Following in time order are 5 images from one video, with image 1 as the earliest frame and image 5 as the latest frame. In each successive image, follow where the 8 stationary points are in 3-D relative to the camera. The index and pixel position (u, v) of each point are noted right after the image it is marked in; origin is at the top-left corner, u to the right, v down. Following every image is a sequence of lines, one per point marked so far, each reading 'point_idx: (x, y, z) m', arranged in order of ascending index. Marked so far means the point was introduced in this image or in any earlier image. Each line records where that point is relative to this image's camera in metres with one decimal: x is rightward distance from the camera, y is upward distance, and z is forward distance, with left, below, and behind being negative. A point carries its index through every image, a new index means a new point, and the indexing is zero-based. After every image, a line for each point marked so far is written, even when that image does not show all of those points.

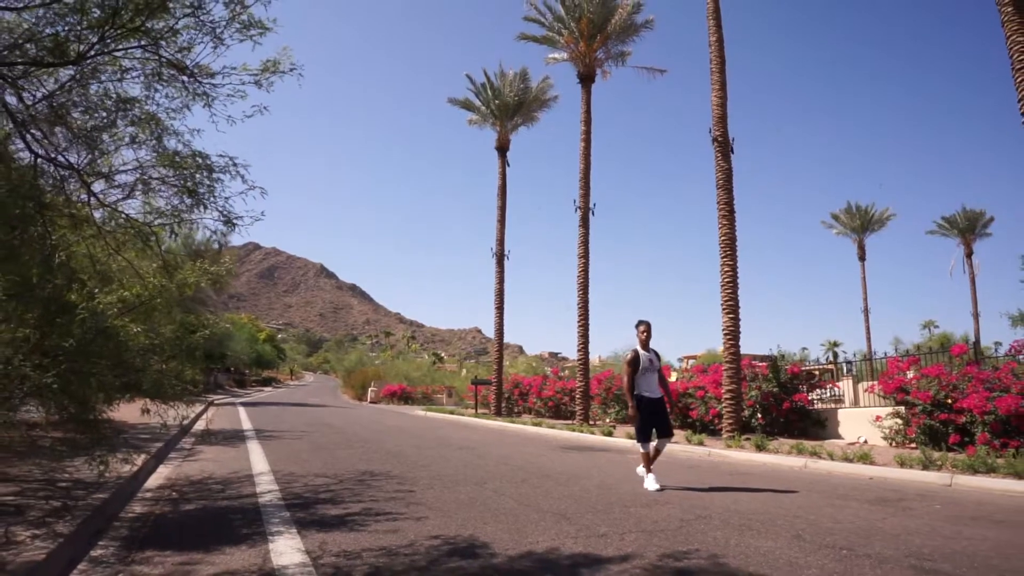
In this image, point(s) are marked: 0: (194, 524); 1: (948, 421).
0: (-2.6, -1.9, +6.7) m
1: (+7.5, -2.3, +14.0) m
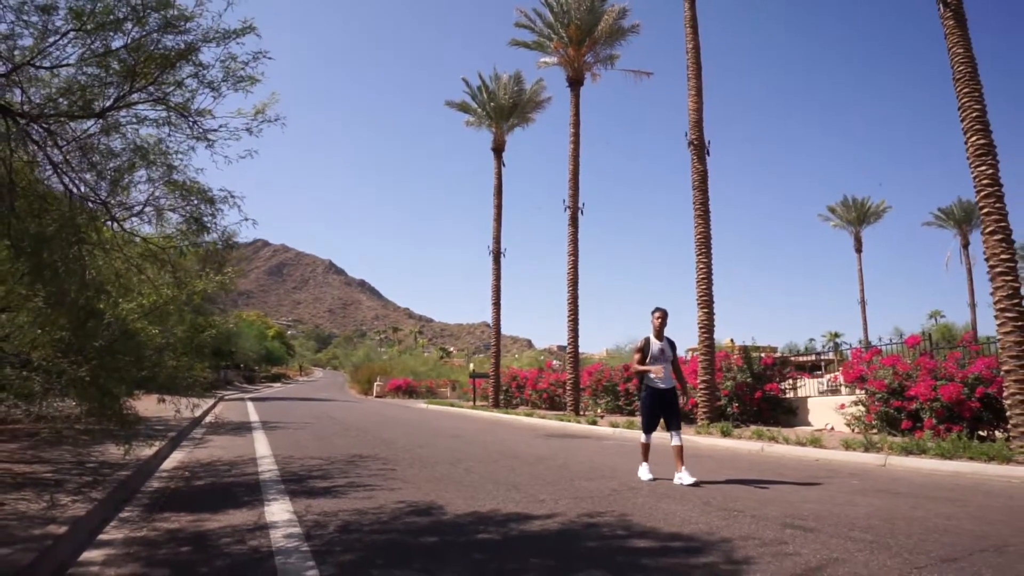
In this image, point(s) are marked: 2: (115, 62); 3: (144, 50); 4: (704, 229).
0: (-3.0, -2.0, +7.9) m
1: (+7.2, -2.2, +15.1) m
2: (-3.6, +2.0, +7.3) m
3: (-3.3, +2.1, +7.3) m
4: (+4.6, +1.4, +19.5) m
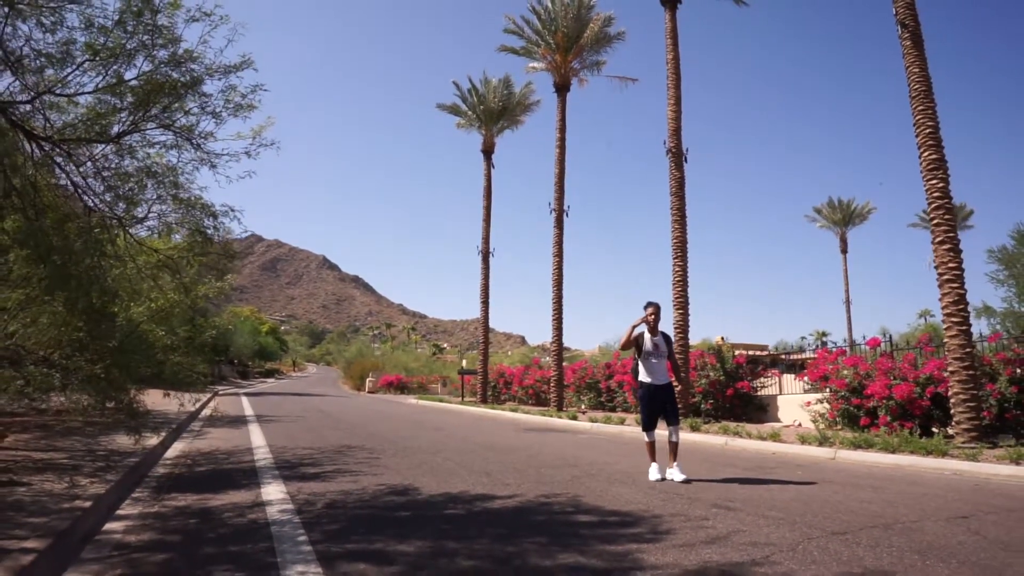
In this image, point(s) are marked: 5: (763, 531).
0: (-3.3, -2.0, +8.8) m
1: (+6.8, -2.3, +16.1) m
2: (-3.9, +2.0, +8.2) m
3: (-3.6, +2.1, +8.2) m
4: (+4.2, +1.4, +20.4) m
5: (+1.8, -1.7, +5.7) m
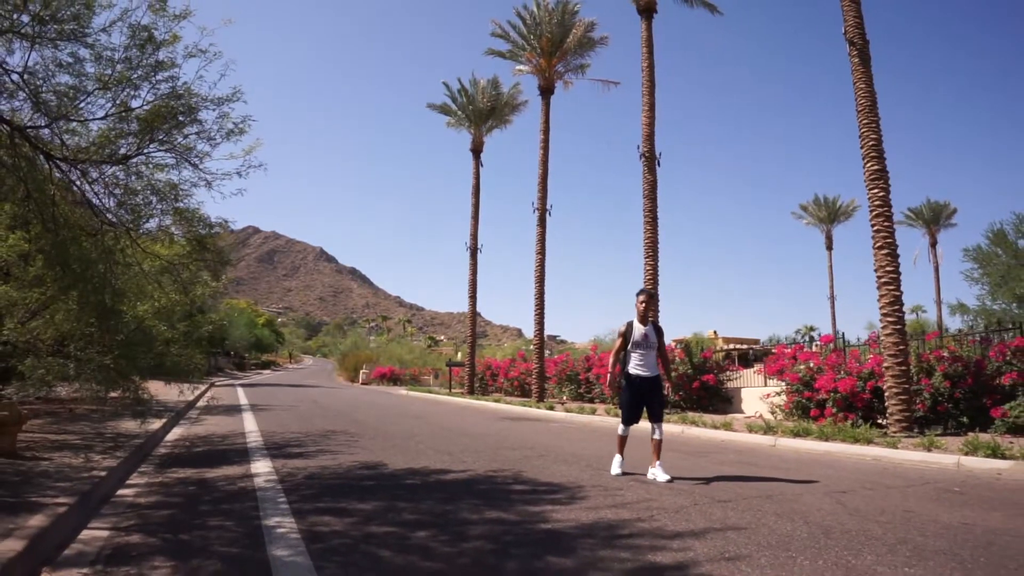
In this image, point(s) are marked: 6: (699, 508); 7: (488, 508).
0: (-3.8, -2.1, +10.0) m
1: (+6.3, -2.3, +17.3) m
2: (-4.3, +2.0, +9.3) m
3: (-4.1, +2.1, +9.4) m
4: (+3.7, +1.4, +21.6) m
5: (+1.3, -1.8, +7.0) m
6: (+1.5, -1.8, +6.5) m
7: (-0.2, -1.7, +6.3) m
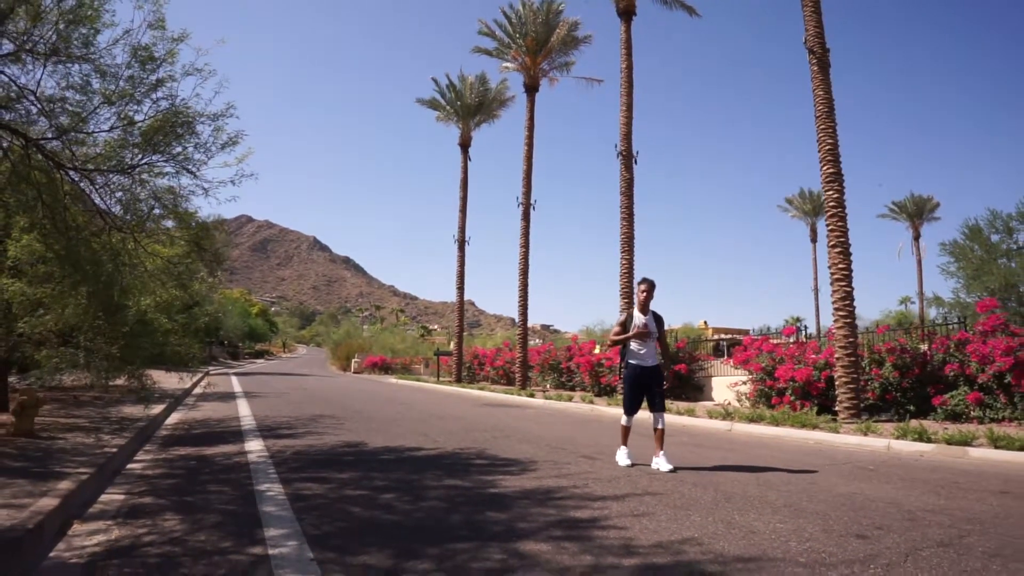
0: (-4.2, -2.0, +11.0) m
1: (+5.8, -2.2, +18.4) m
2: (-4.7, +2.0, +10.3) m
3: (-4.5, +2.1, +10.3) m
4: (+3.2, +1.6, +22.7) m
5: (+0.9, -1.8, +8.0) m
6: (+1.1, -1.8, +7.6) m
7: (-0.6, -1.7, +7.3) m
